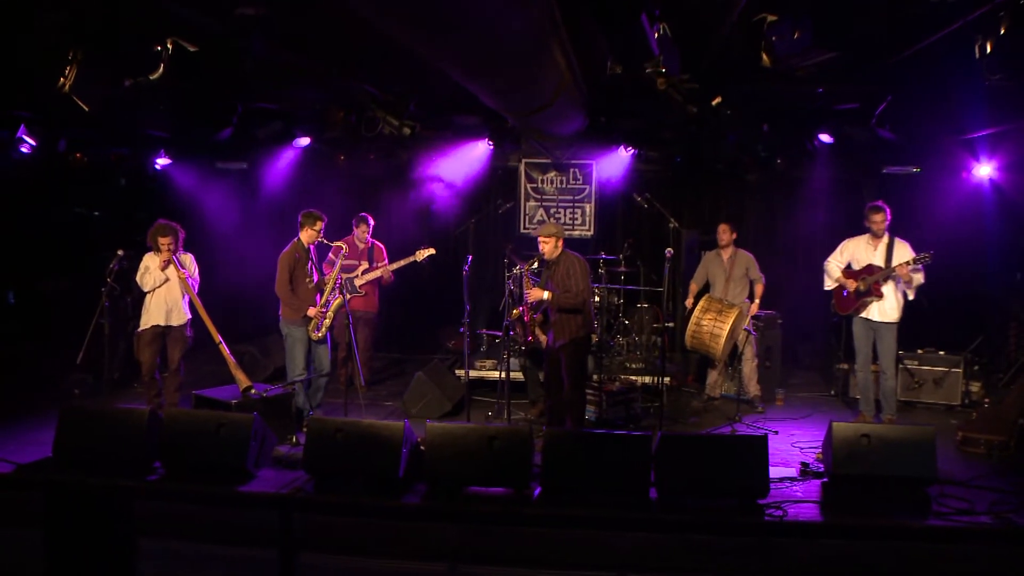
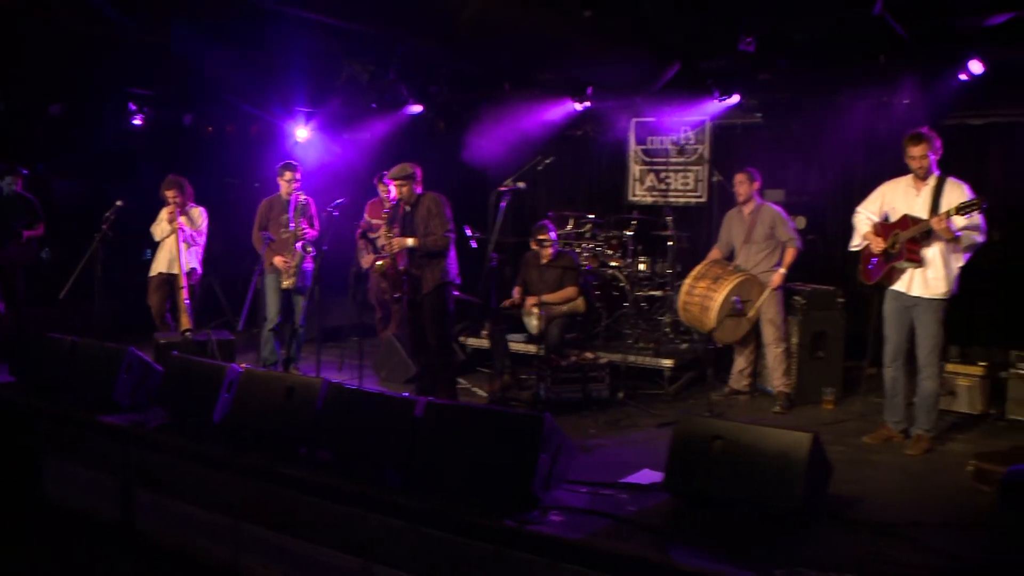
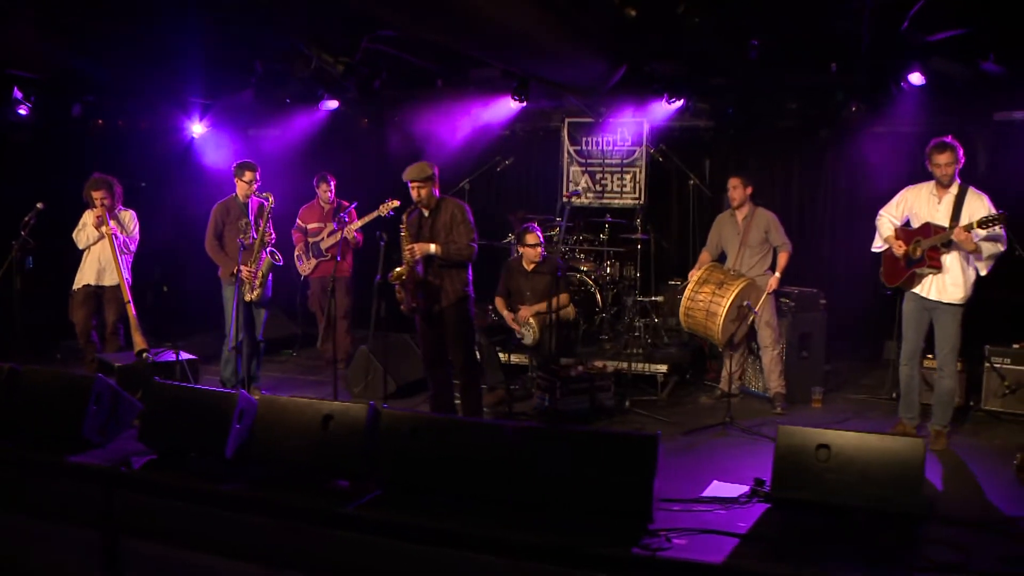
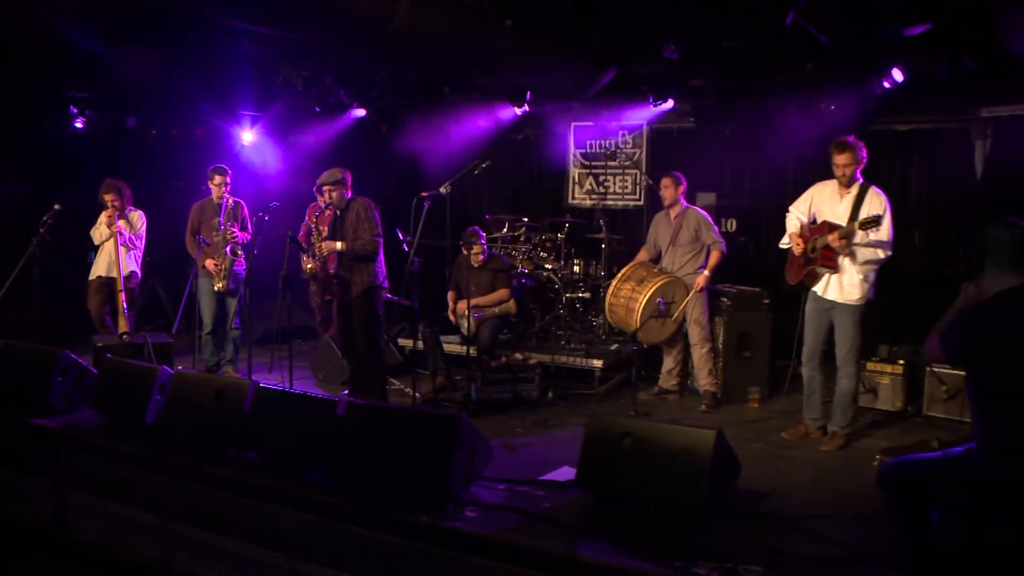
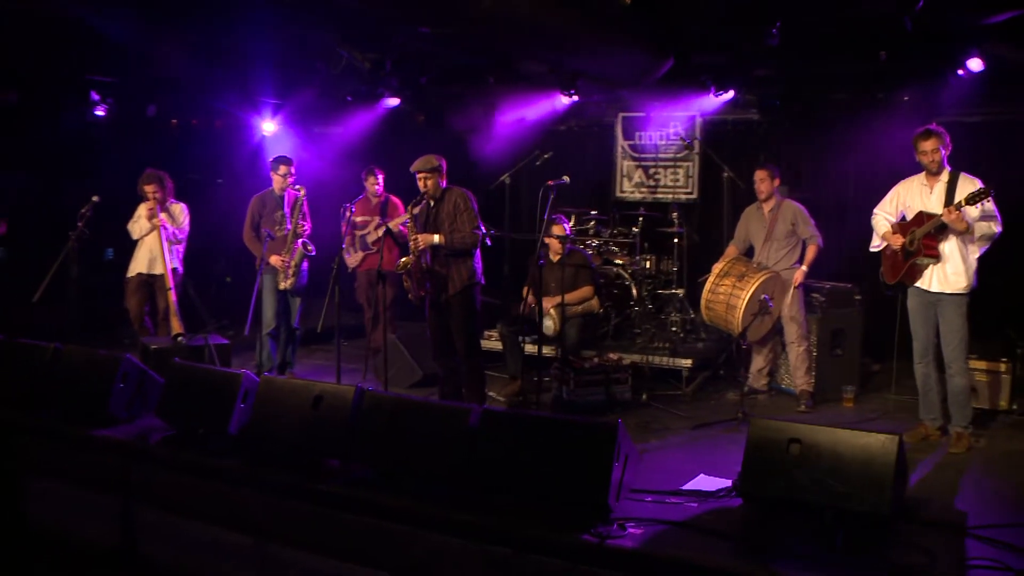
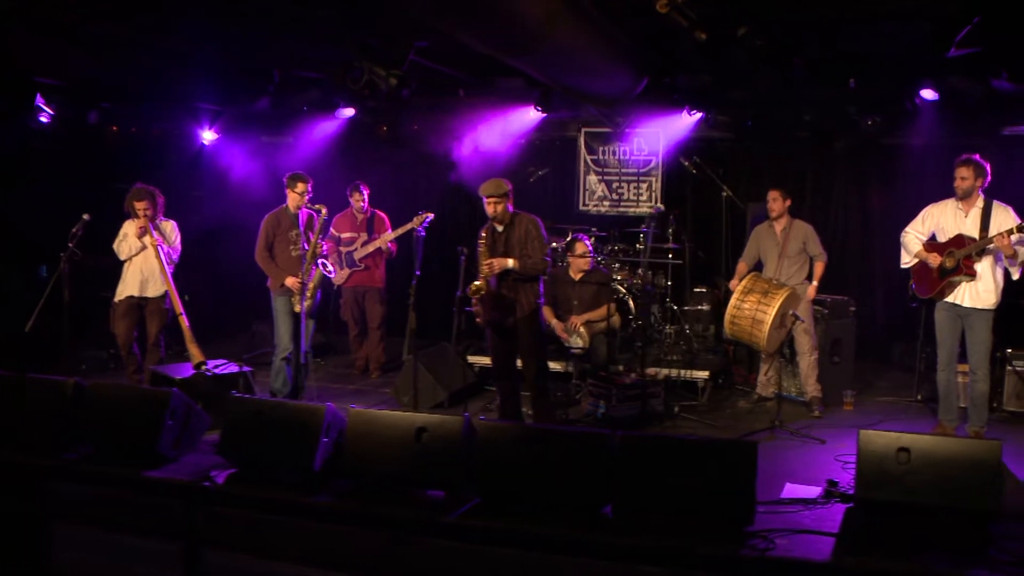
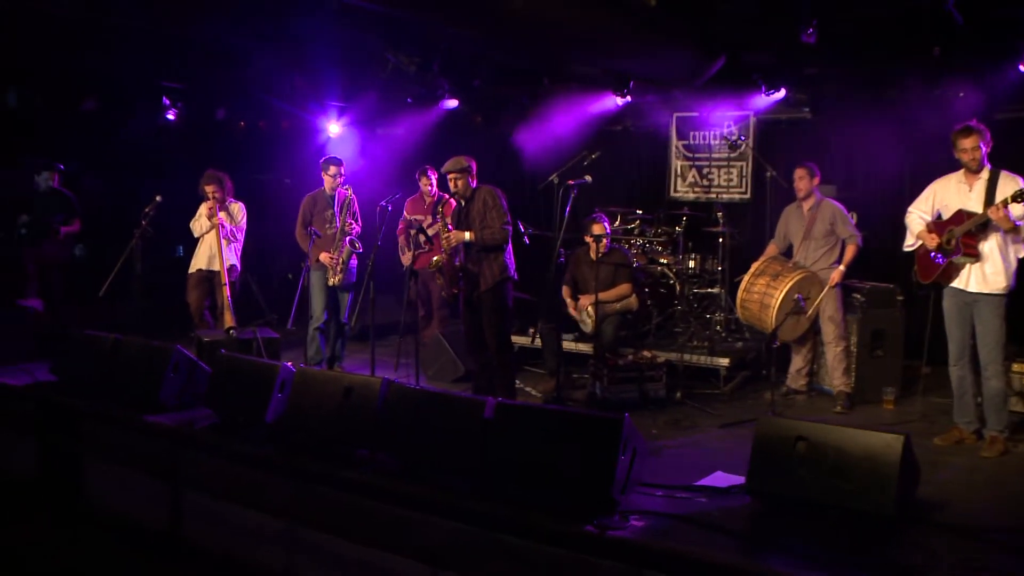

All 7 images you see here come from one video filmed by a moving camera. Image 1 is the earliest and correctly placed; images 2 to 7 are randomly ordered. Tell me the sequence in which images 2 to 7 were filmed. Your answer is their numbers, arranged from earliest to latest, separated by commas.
6, 3, 5, 7, 2, 4
